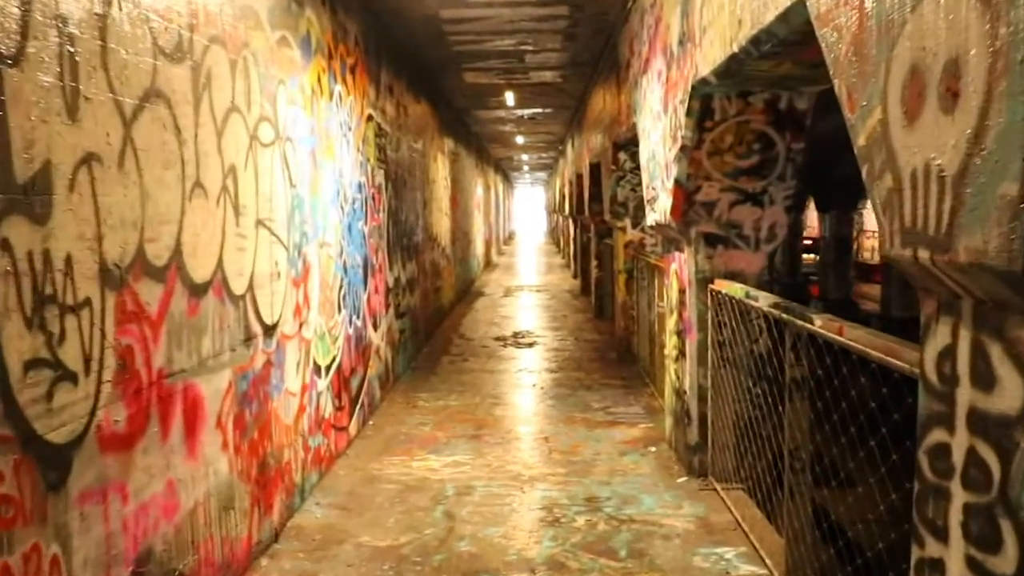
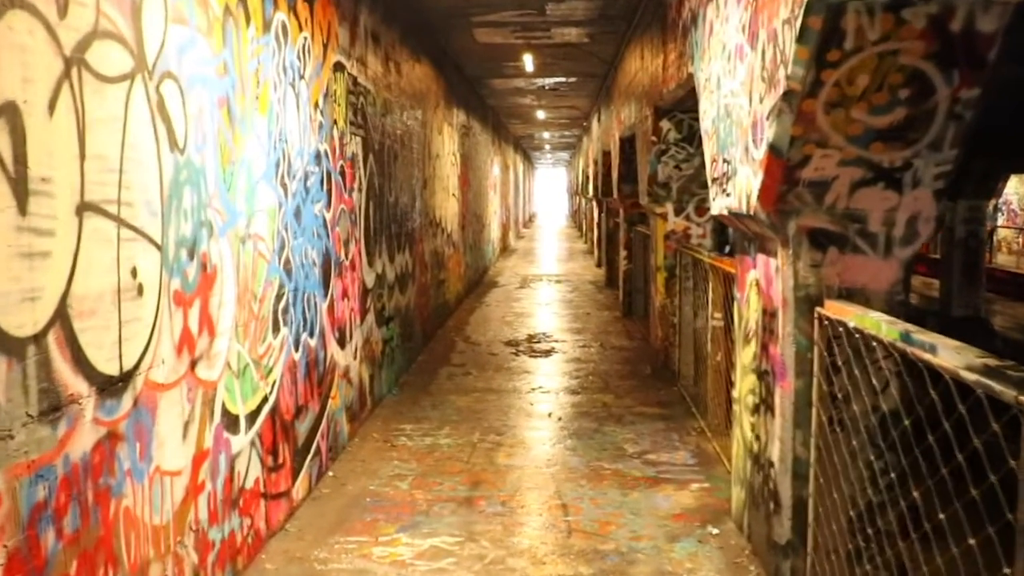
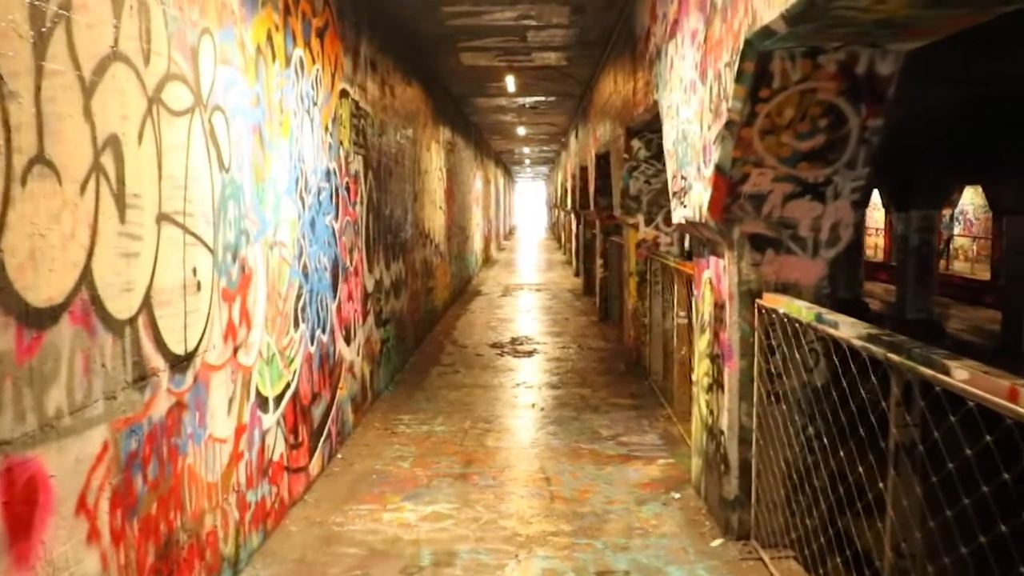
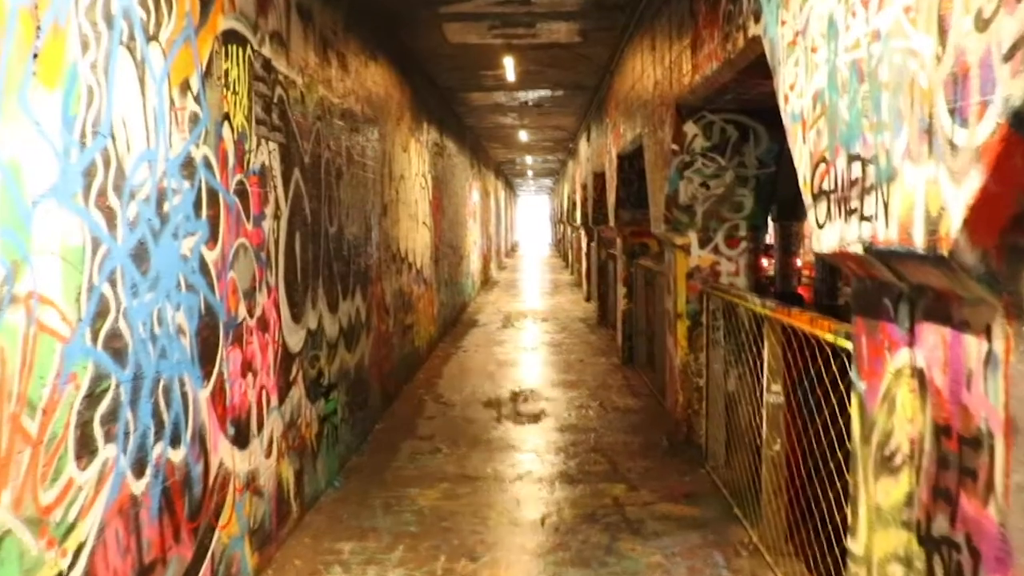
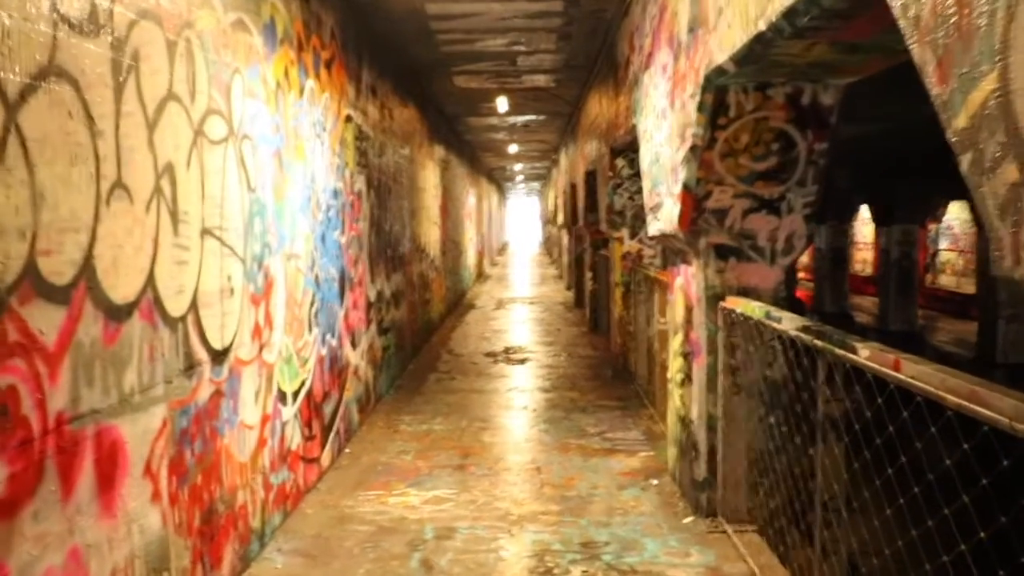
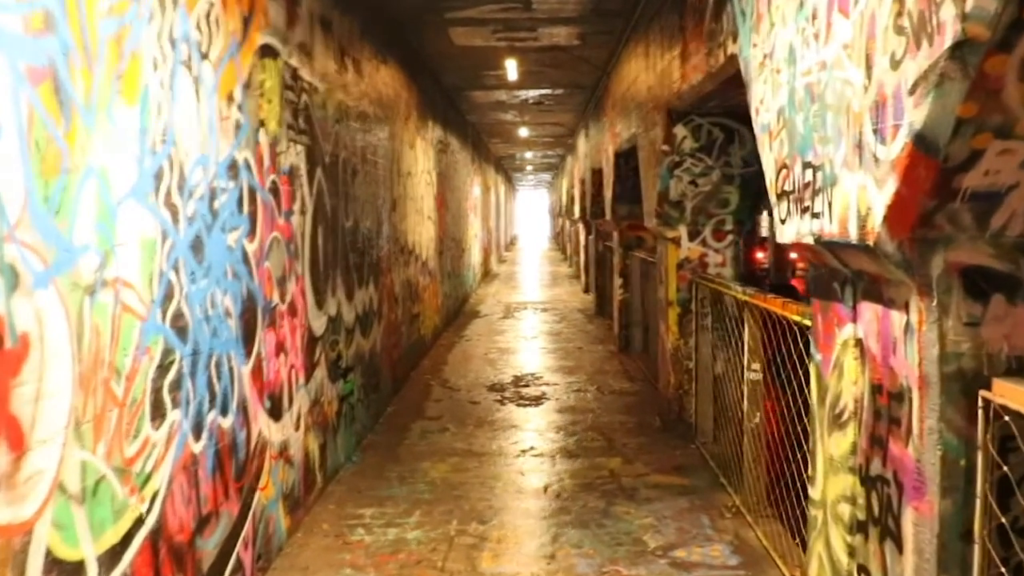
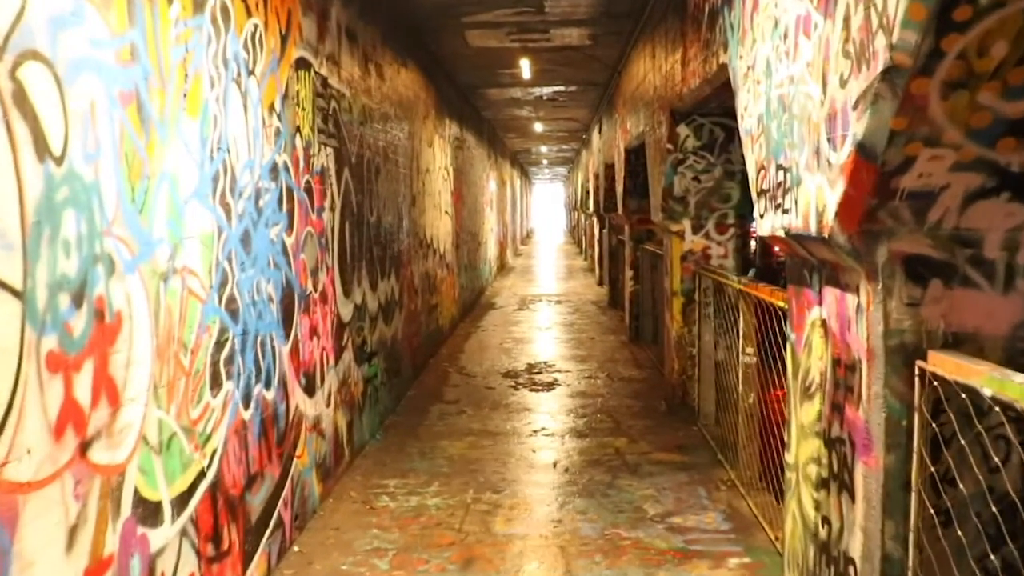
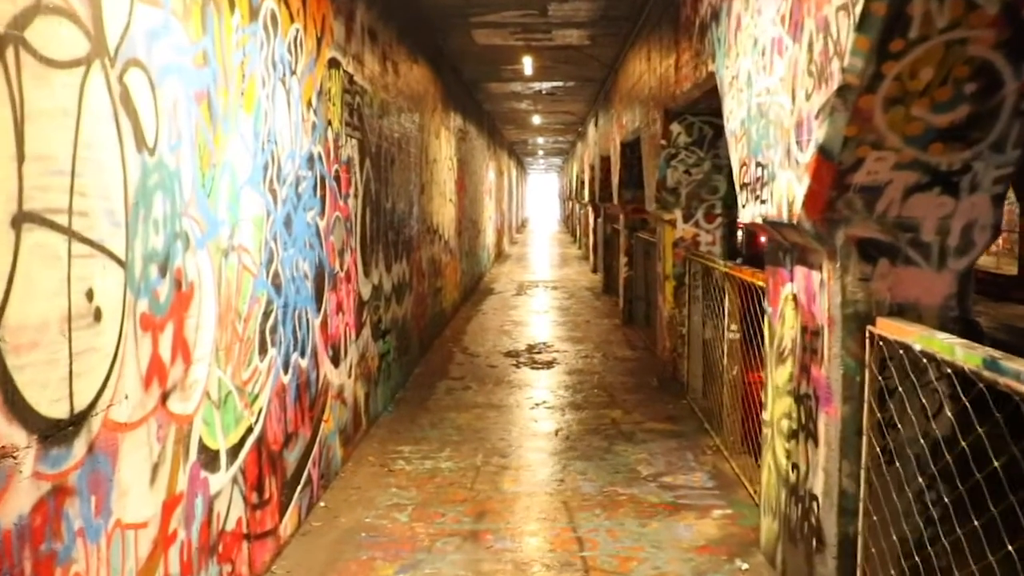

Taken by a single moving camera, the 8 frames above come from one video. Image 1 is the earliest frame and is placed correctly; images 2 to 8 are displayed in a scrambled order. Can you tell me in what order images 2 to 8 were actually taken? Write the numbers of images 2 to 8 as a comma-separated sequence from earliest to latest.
5, 3, 2, 8, 7, 6, 4
